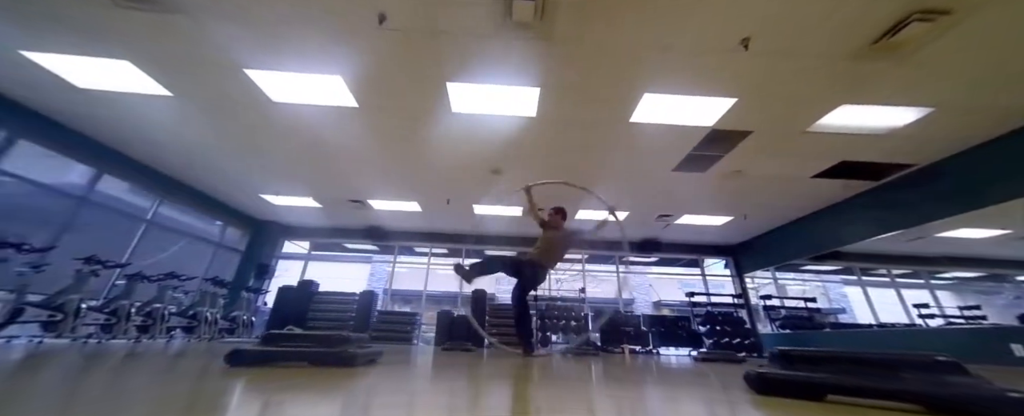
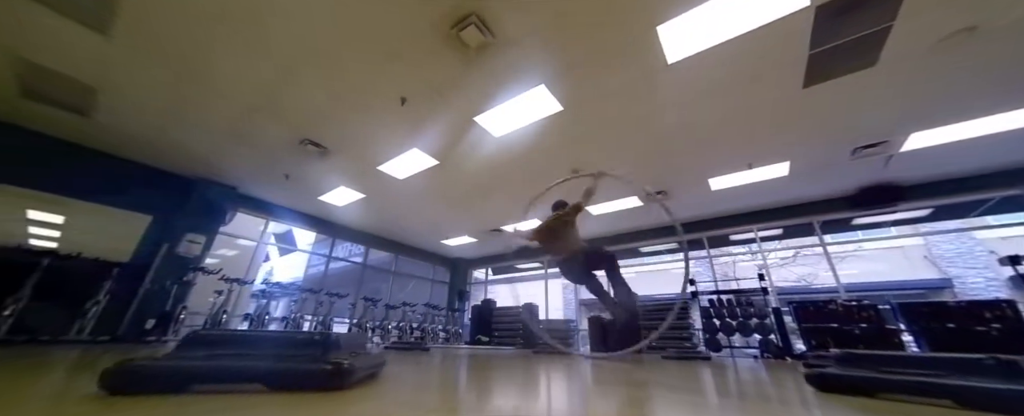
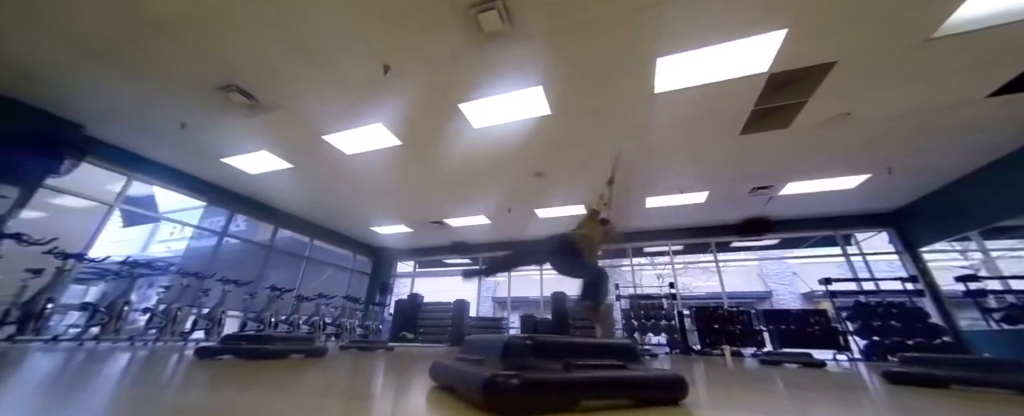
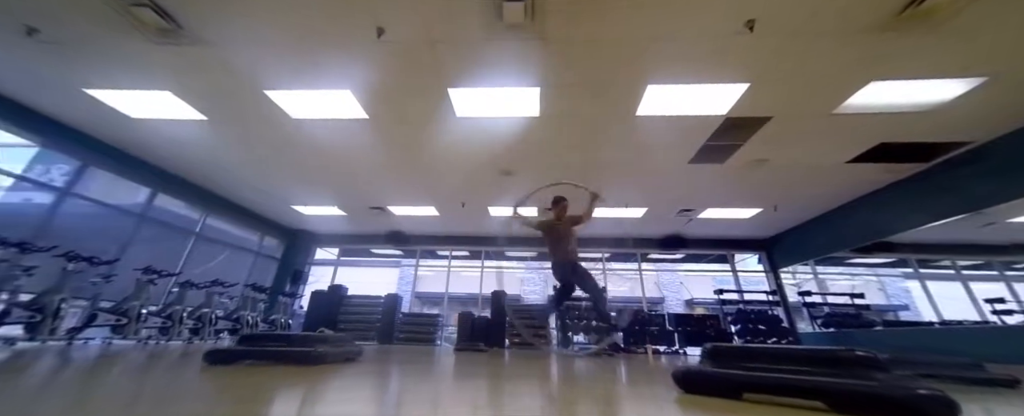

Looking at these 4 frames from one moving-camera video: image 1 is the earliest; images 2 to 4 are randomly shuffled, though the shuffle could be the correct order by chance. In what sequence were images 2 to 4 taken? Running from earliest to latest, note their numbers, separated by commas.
4, 3, 2
